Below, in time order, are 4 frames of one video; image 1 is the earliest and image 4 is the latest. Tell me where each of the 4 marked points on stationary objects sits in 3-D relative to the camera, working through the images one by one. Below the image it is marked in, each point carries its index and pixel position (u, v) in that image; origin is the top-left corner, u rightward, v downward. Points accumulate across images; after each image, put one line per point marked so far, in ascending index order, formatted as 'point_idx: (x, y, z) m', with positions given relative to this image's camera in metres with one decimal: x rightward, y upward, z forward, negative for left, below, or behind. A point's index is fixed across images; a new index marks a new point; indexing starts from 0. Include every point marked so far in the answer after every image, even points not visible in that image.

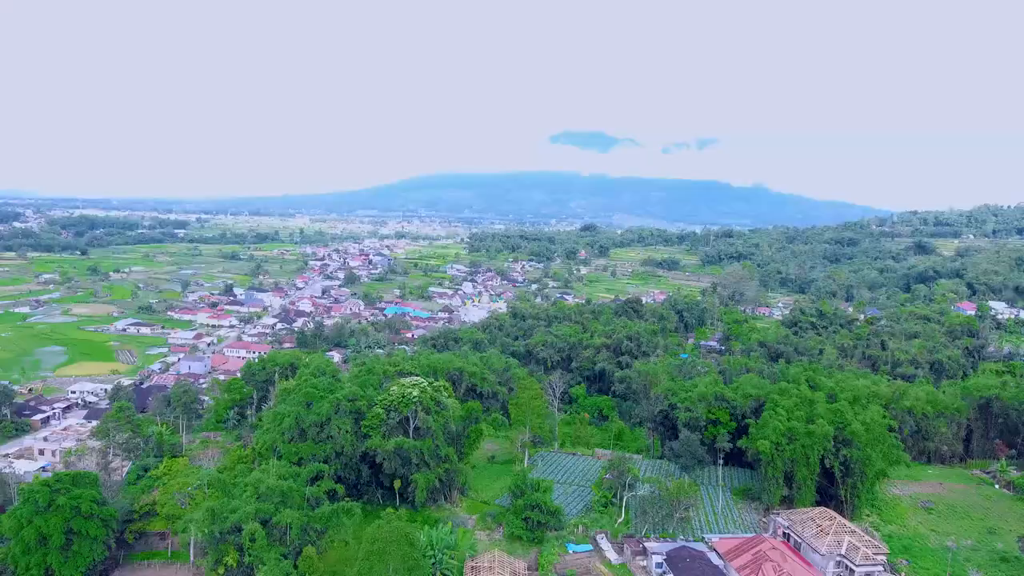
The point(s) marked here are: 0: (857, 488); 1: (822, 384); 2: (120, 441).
0: (+7.8, -4.5, +14.2) m
1: (+8.3, -2.6, +16.9) m
2: (-11.4, -4.5, +18.2) m
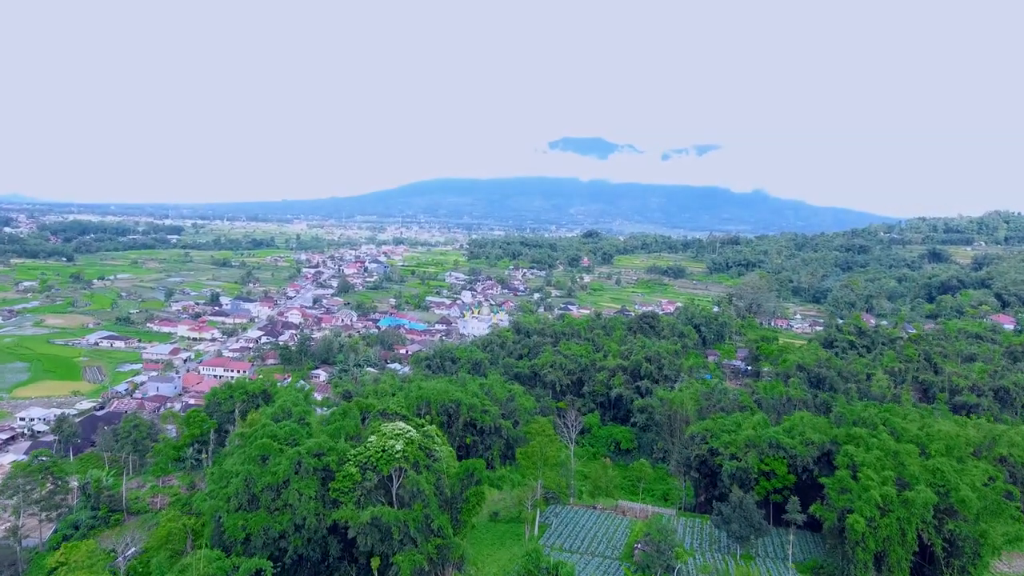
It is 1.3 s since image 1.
0: (+8.0, -5.0, +11.0) m
1: (+8.5, -3.1, +13.7) m
2: (-11.3, -5.0, +14.9) m
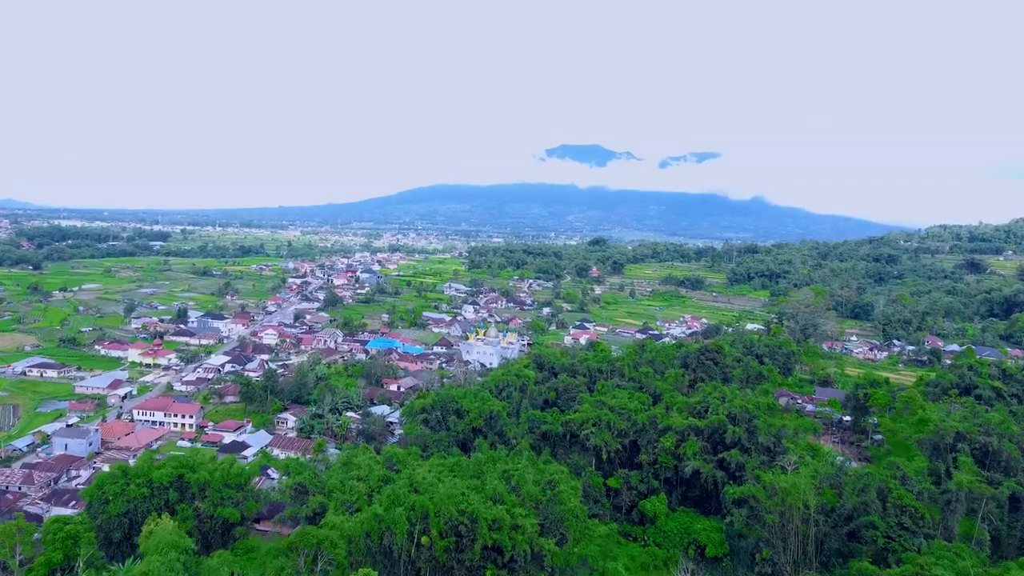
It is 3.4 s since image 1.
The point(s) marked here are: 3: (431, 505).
0: (+8.9, -5.7, +4.0) m
1: (+9.4, -3.8, +6.7) m
2: (-10.4, -5.7, +7.8) m
3: (-1.4, -4.0, +11.4) m
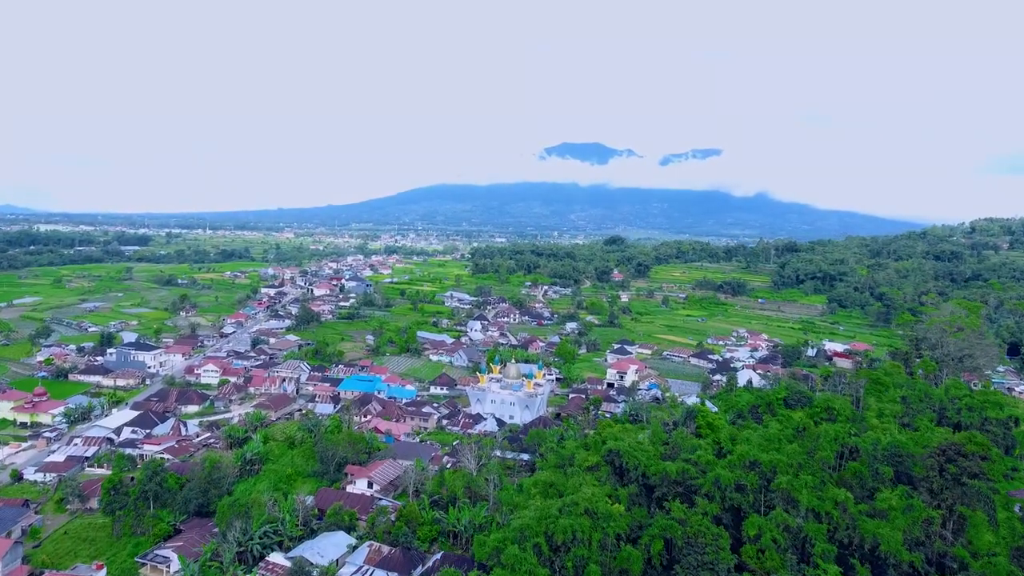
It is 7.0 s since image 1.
0: (+10.1, -6.5, -7.6) m
1: (+10.6, -4.6, -4.8) m
2: (-9.1, -6.7, -3.7) m
3: (-0.2, -4.9, -0.1) m
